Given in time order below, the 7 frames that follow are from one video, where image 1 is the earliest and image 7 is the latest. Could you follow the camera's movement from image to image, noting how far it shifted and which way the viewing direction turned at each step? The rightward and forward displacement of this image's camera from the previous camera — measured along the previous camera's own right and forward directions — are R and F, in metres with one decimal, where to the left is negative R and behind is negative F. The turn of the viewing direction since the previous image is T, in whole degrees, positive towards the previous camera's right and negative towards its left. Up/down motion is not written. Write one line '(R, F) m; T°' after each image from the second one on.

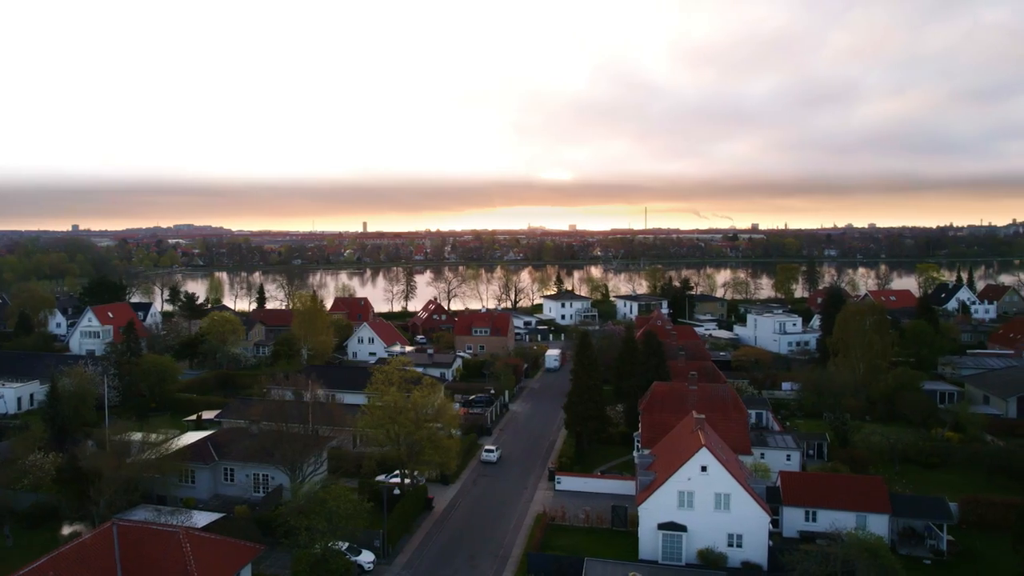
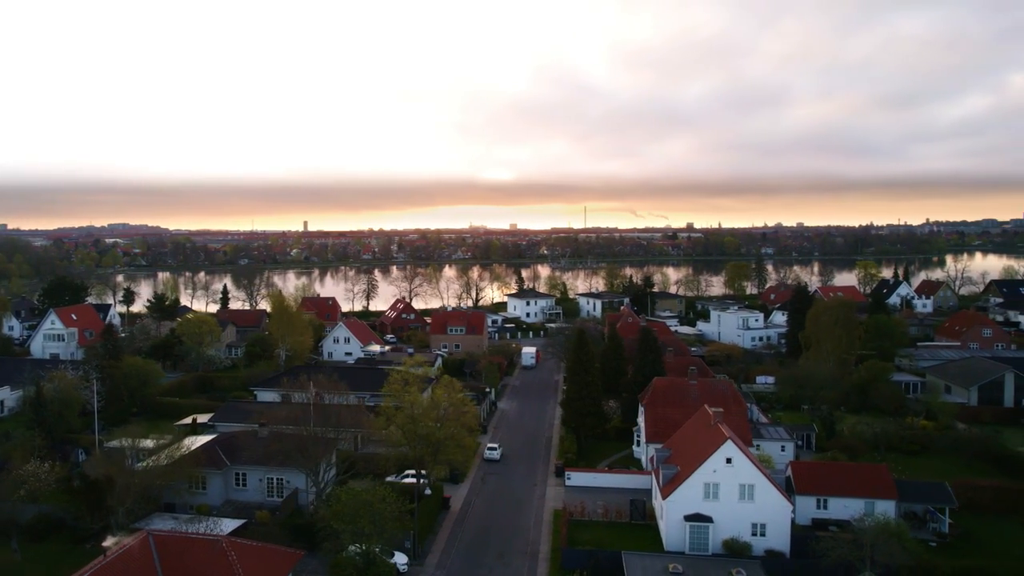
(-2.4, +0.1) m; +5°
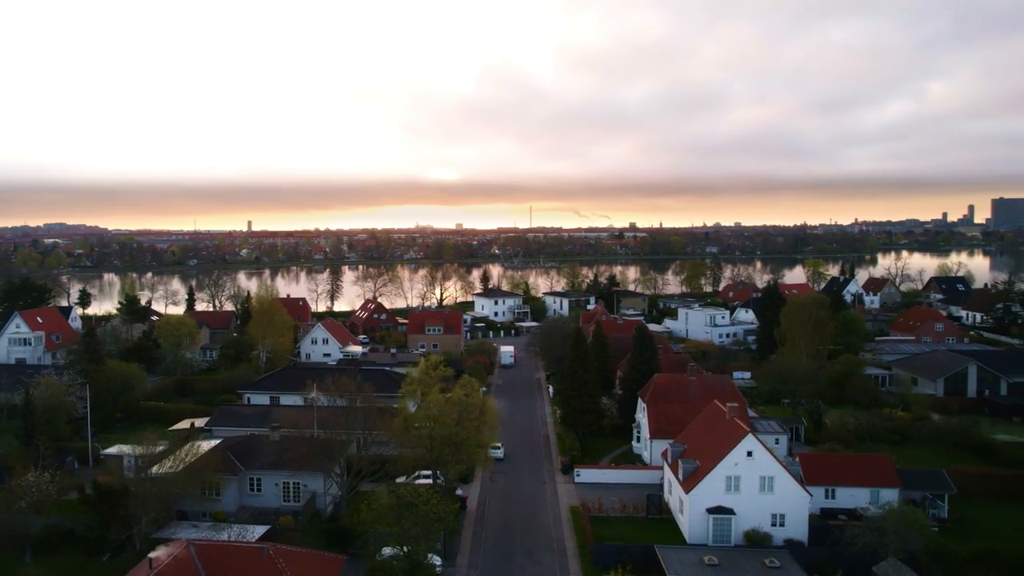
(-2.3, +0.1) m; +5°
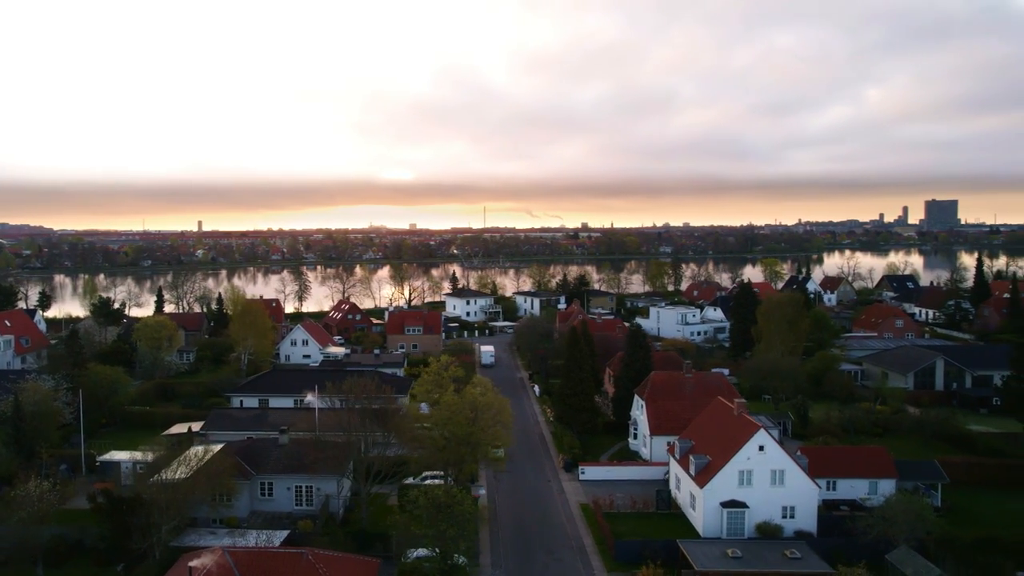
(-1.8, +0.1) m; +4°
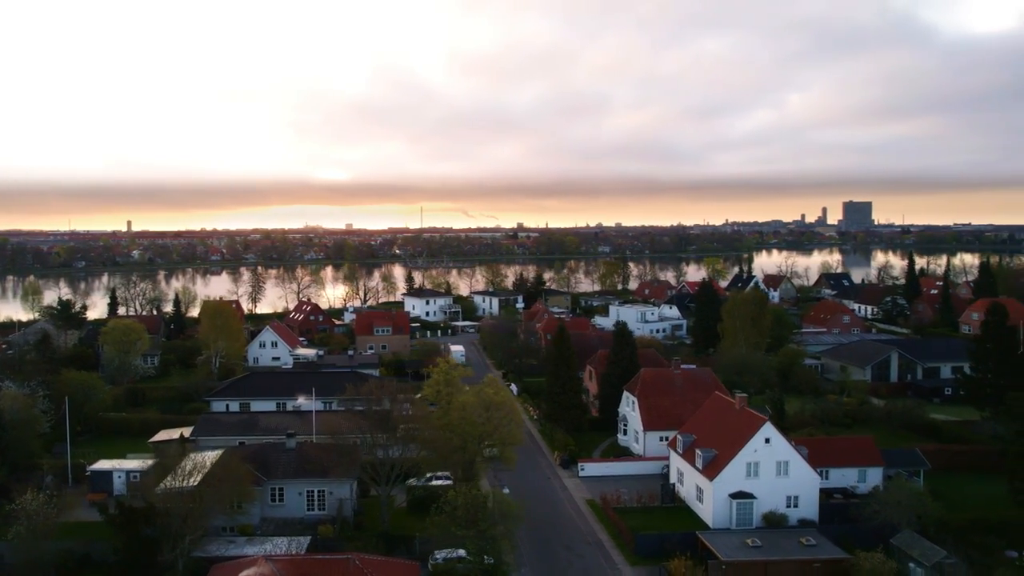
(-2.2, +0.1) m; +5°
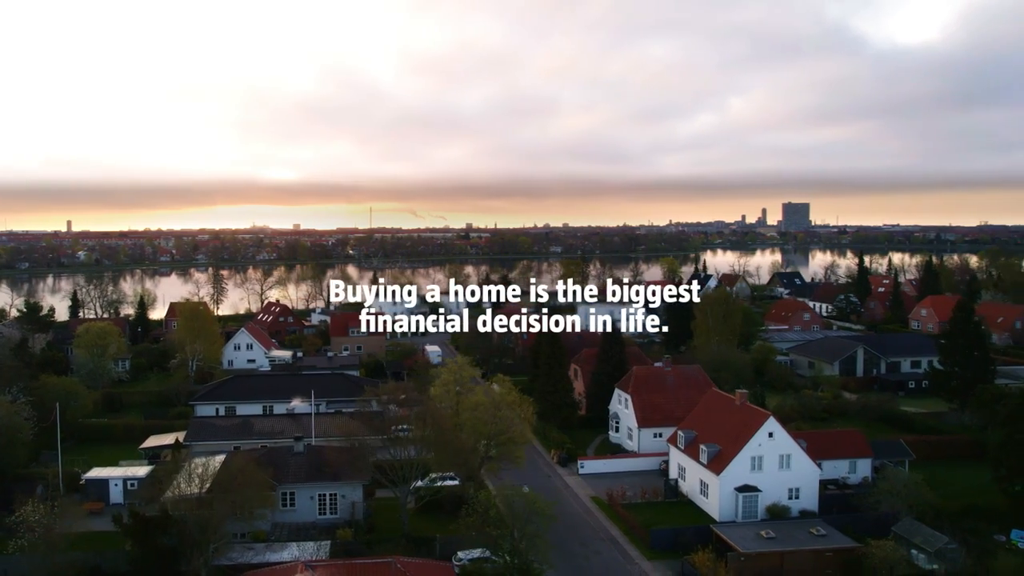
(-1.8, +0.1) m; +4°
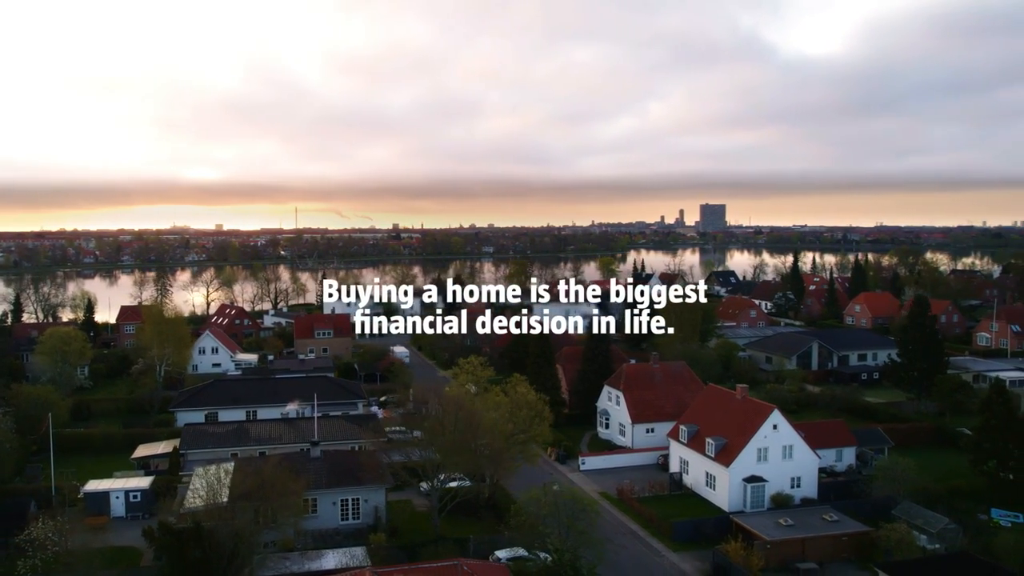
(-2.6, +0.2) m; +6°
